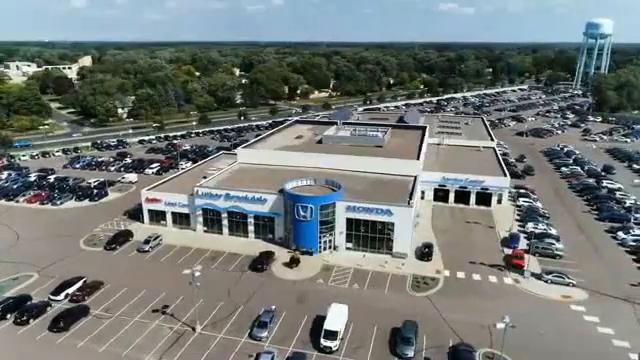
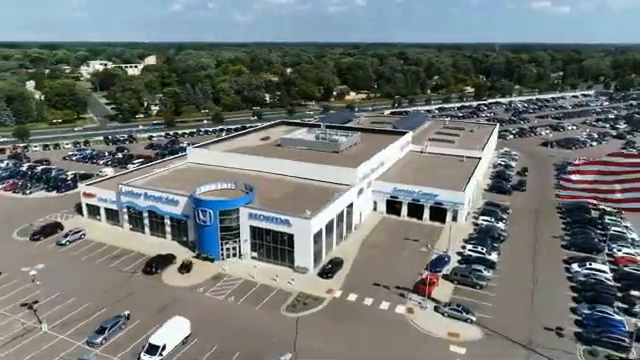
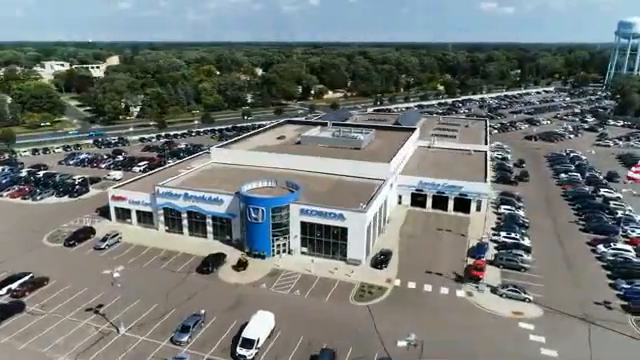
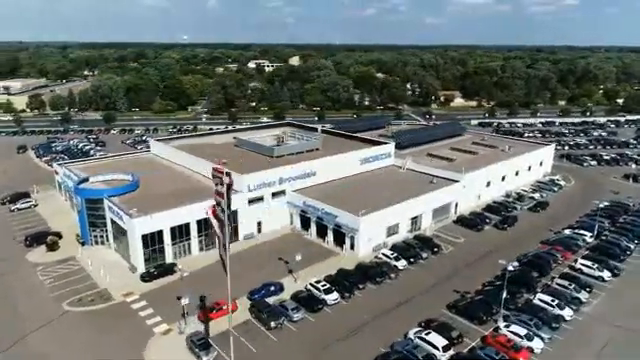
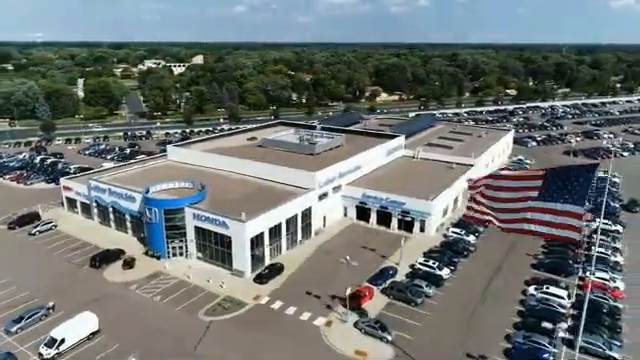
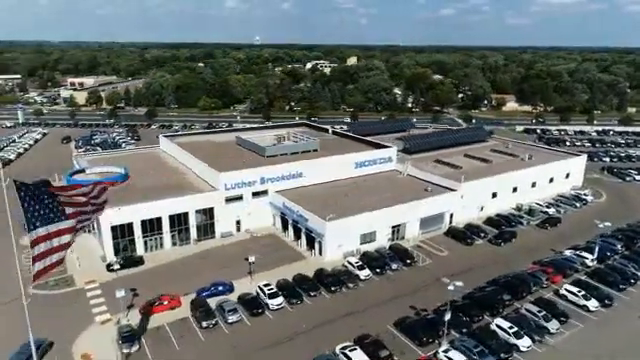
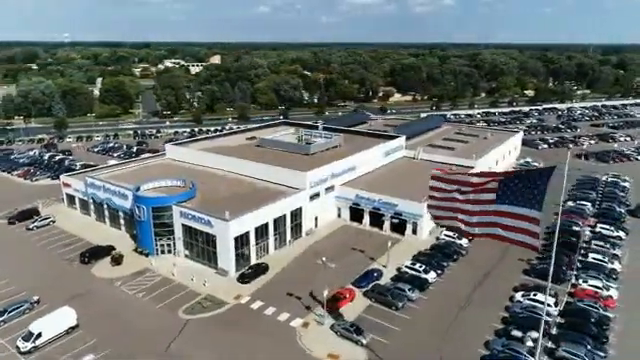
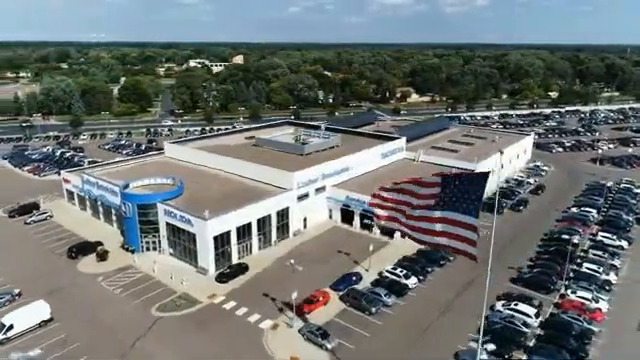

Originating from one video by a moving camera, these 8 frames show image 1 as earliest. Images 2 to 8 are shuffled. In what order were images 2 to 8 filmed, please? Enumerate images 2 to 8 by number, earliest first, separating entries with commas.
3, 2, 5, 7, 8, 4, 6
